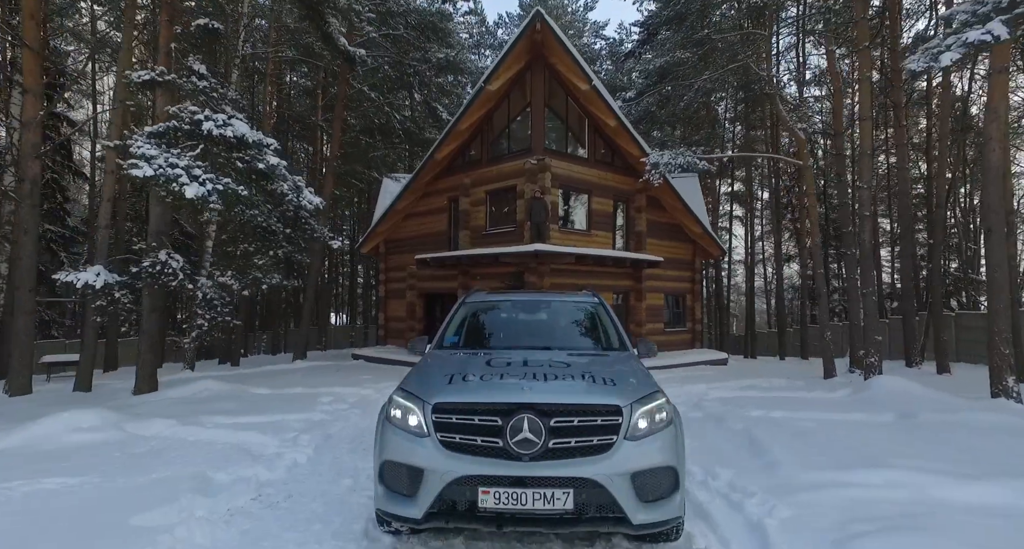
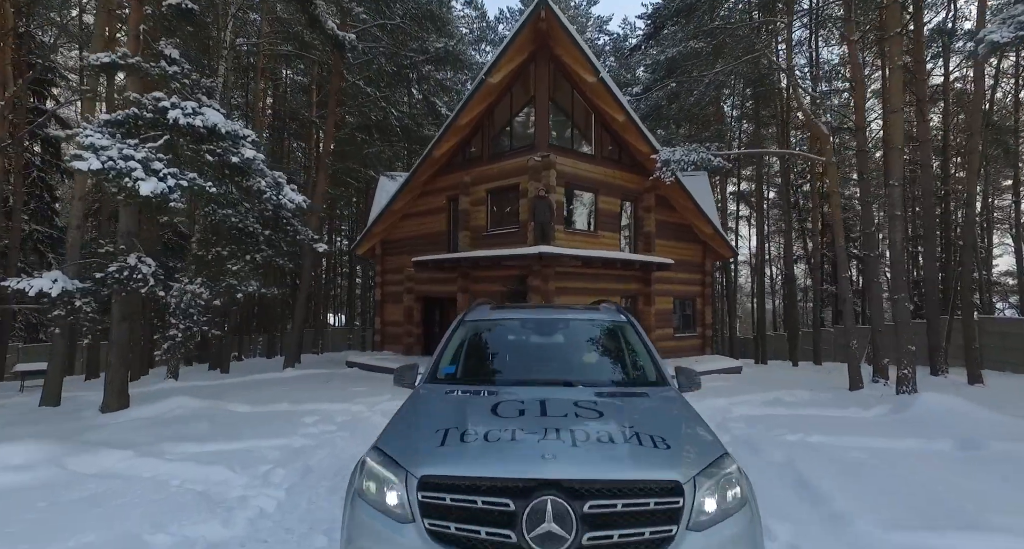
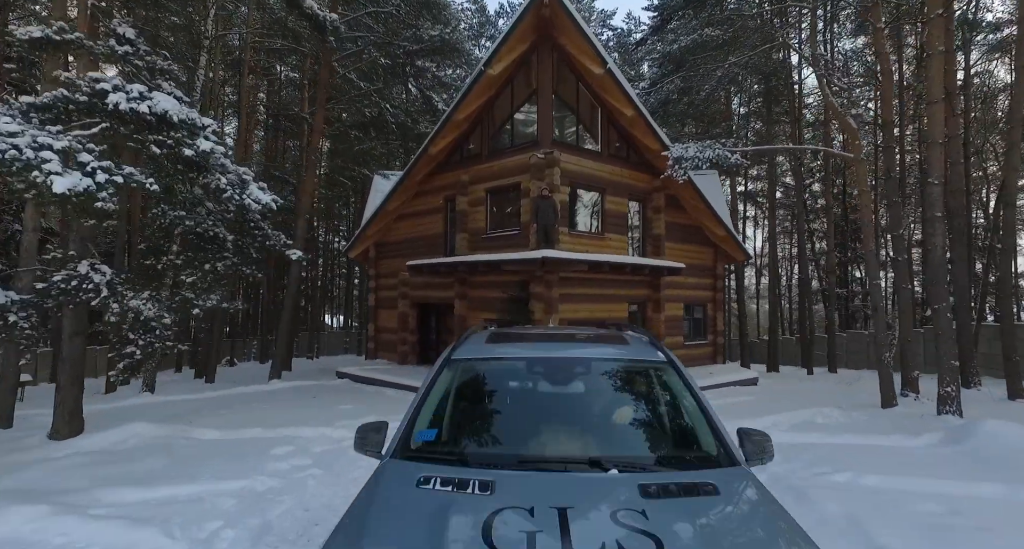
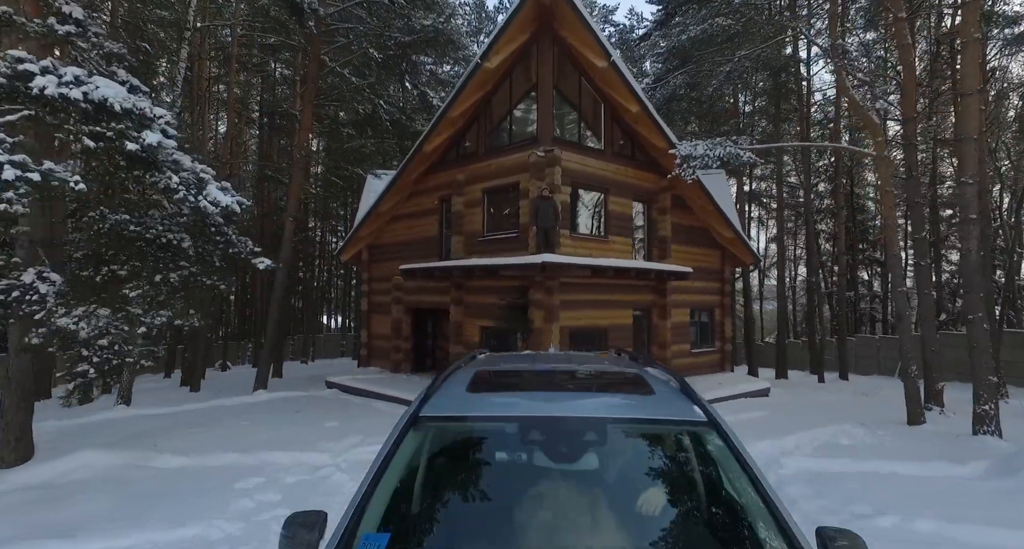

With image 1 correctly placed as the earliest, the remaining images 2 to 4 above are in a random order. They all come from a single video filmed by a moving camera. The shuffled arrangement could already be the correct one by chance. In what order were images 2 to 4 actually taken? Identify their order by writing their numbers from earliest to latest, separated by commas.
2, 3, 4
